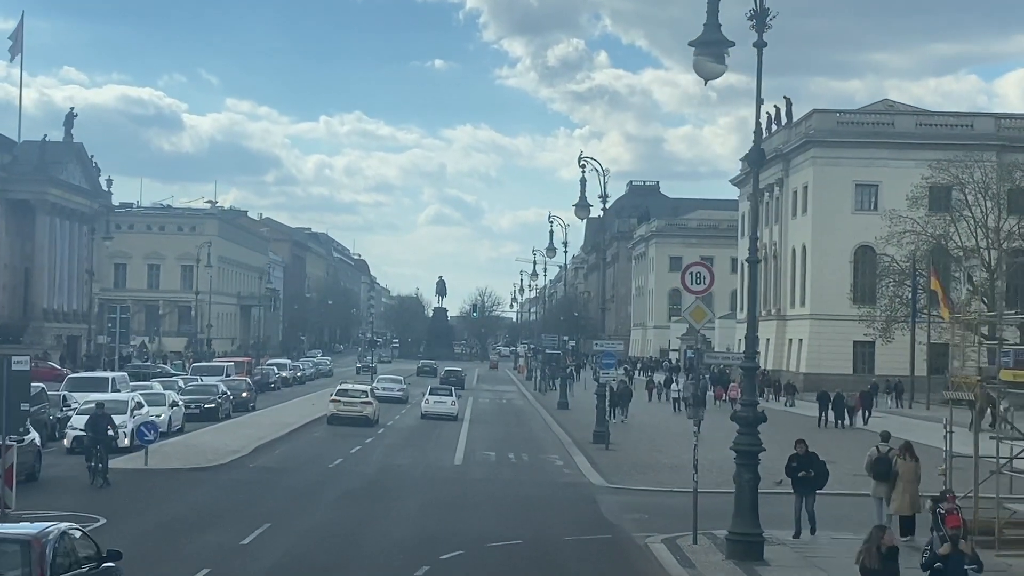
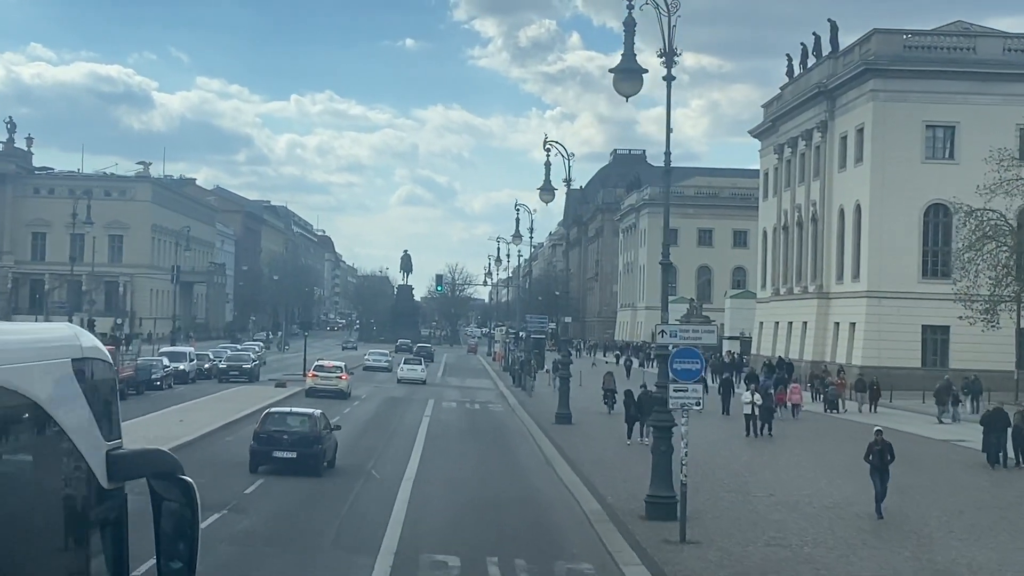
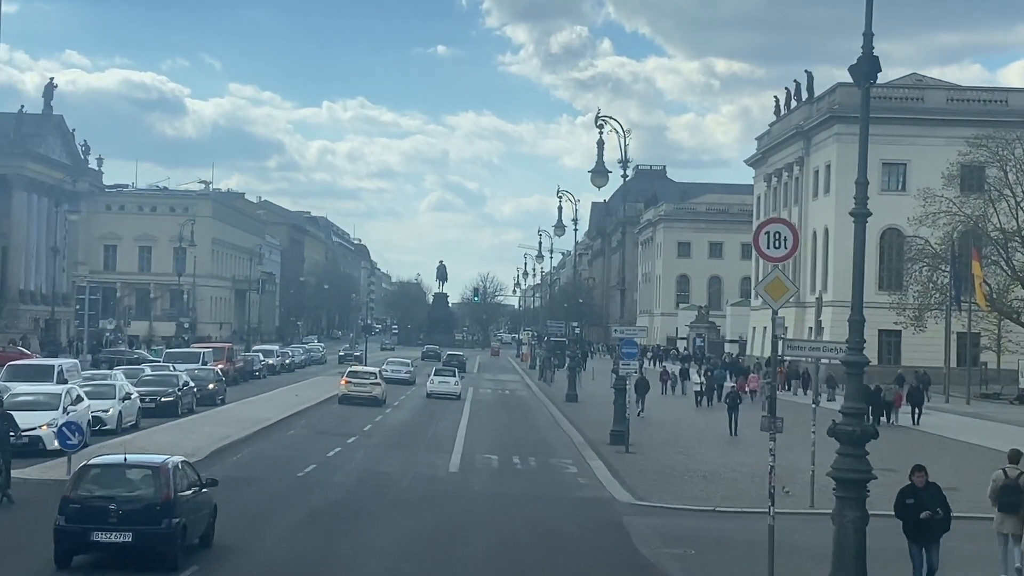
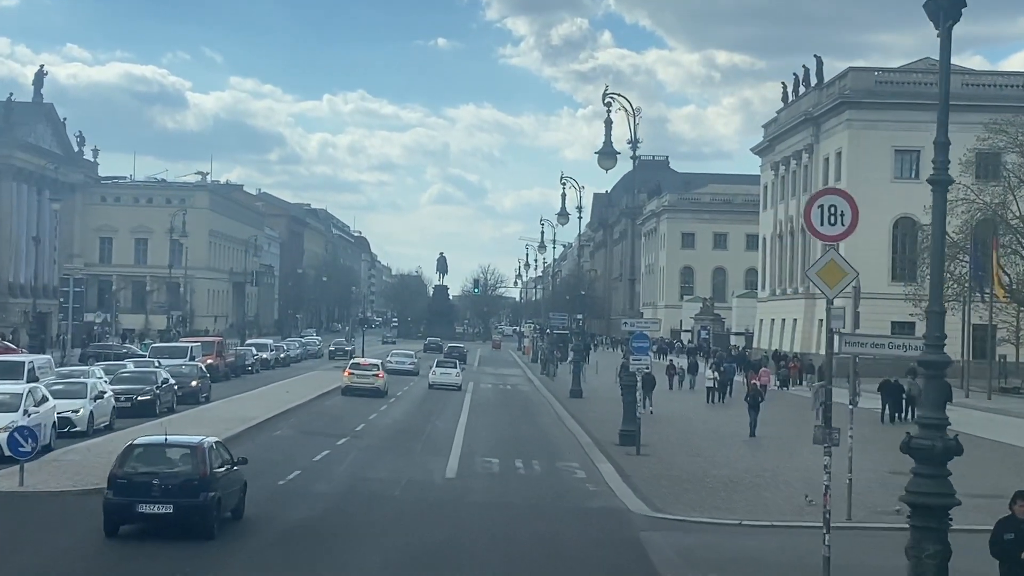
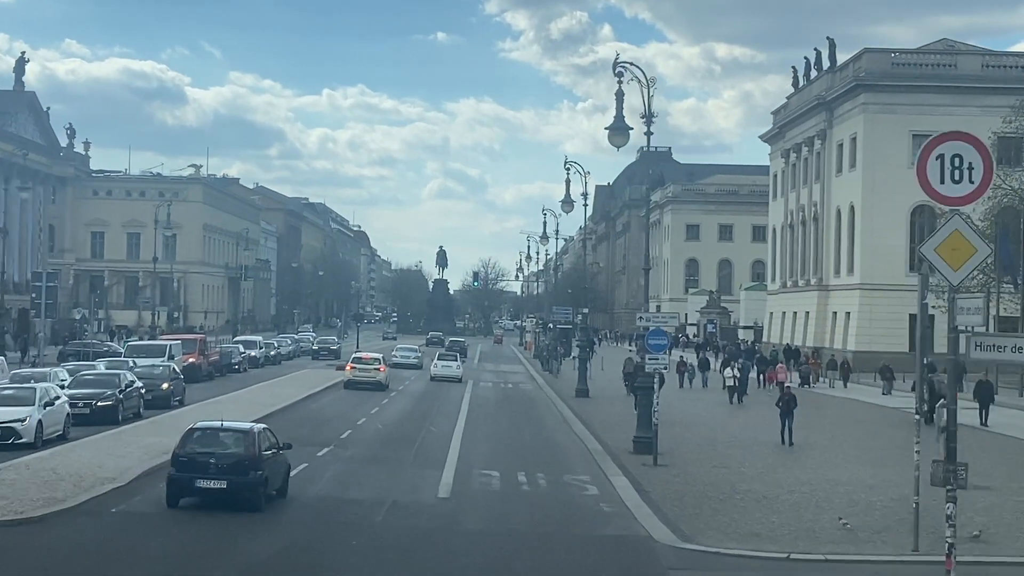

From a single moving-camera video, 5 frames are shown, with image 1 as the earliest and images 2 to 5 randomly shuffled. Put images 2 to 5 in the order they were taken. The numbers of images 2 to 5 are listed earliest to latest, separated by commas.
3, 4, 5, 2
